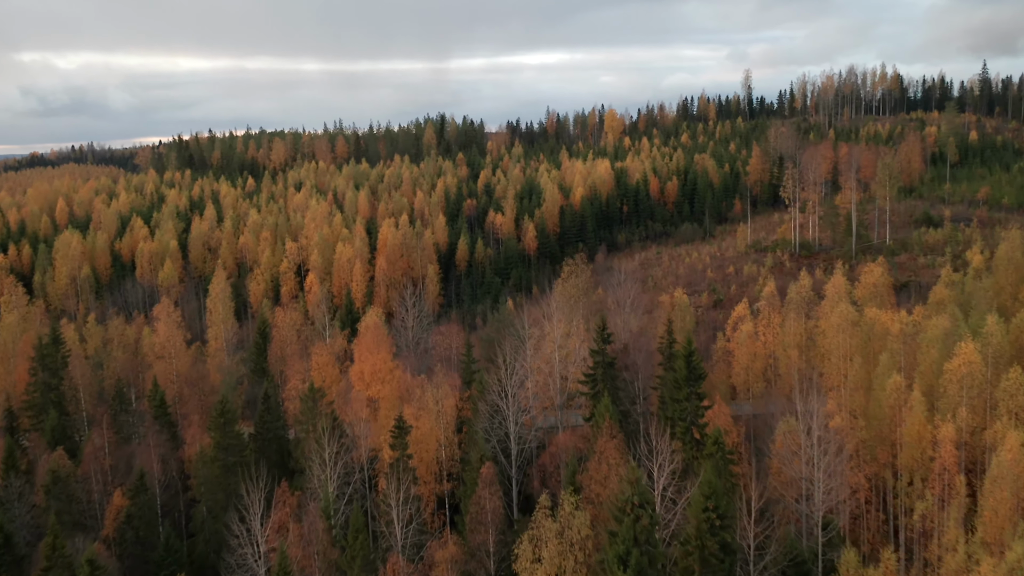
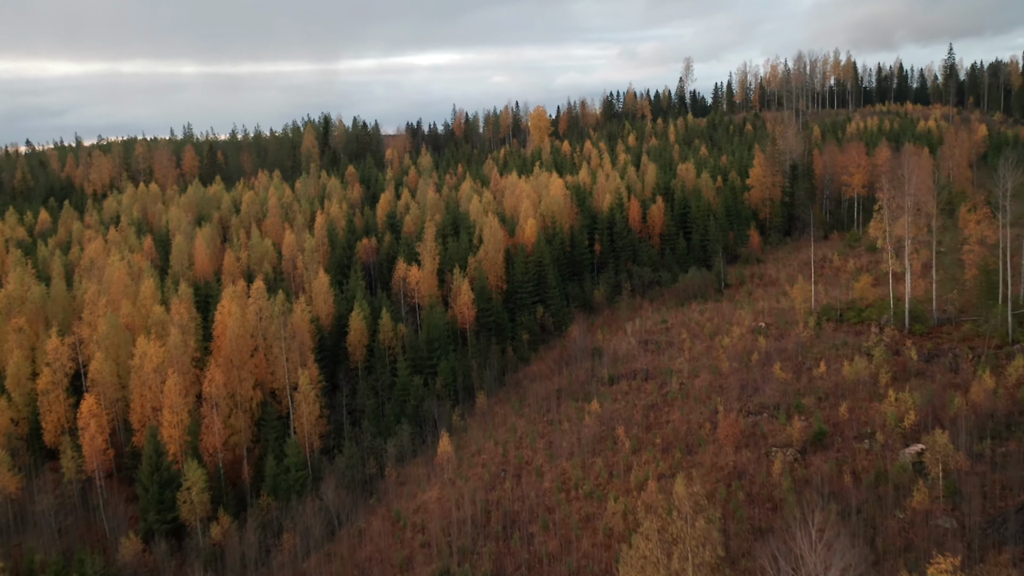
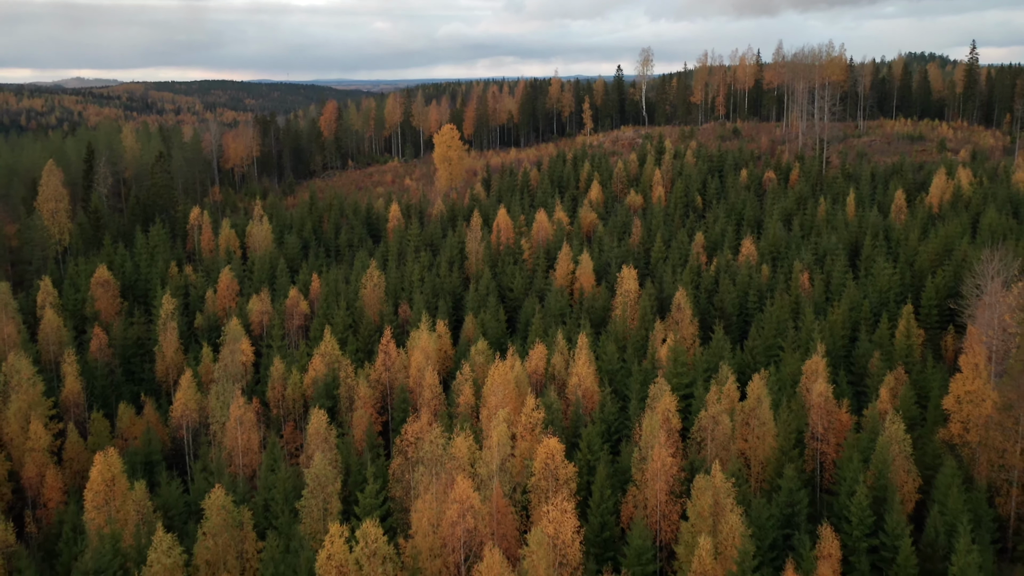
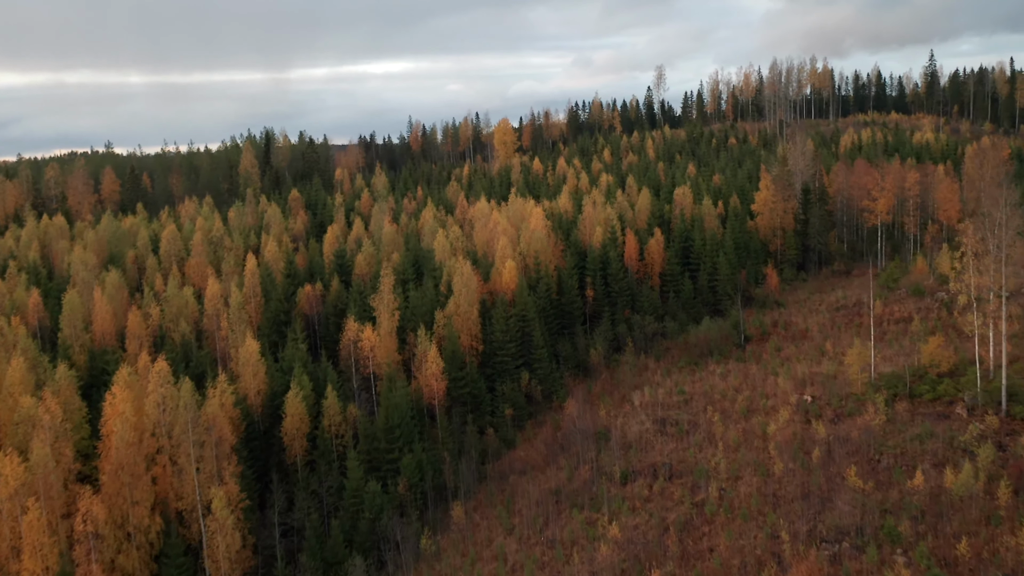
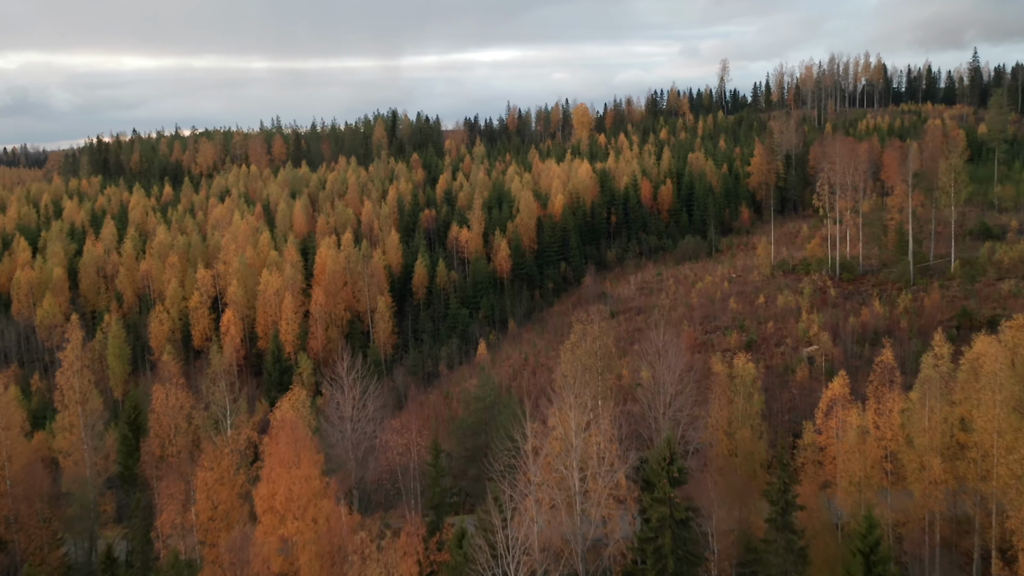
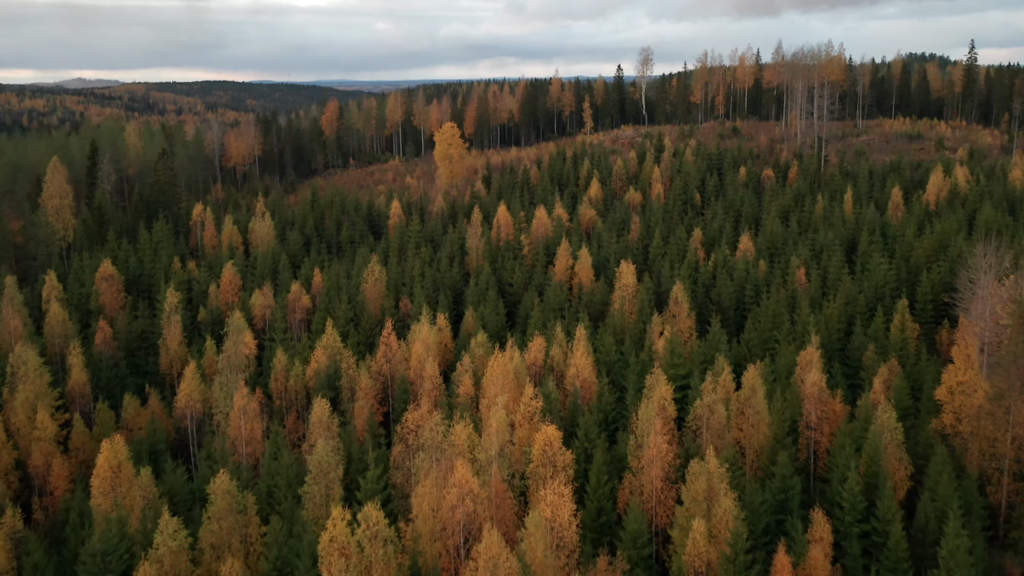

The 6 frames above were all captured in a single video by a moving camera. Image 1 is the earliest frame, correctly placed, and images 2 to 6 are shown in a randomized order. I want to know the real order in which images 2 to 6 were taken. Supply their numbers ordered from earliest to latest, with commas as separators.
5, 2, 4, 6, 3
